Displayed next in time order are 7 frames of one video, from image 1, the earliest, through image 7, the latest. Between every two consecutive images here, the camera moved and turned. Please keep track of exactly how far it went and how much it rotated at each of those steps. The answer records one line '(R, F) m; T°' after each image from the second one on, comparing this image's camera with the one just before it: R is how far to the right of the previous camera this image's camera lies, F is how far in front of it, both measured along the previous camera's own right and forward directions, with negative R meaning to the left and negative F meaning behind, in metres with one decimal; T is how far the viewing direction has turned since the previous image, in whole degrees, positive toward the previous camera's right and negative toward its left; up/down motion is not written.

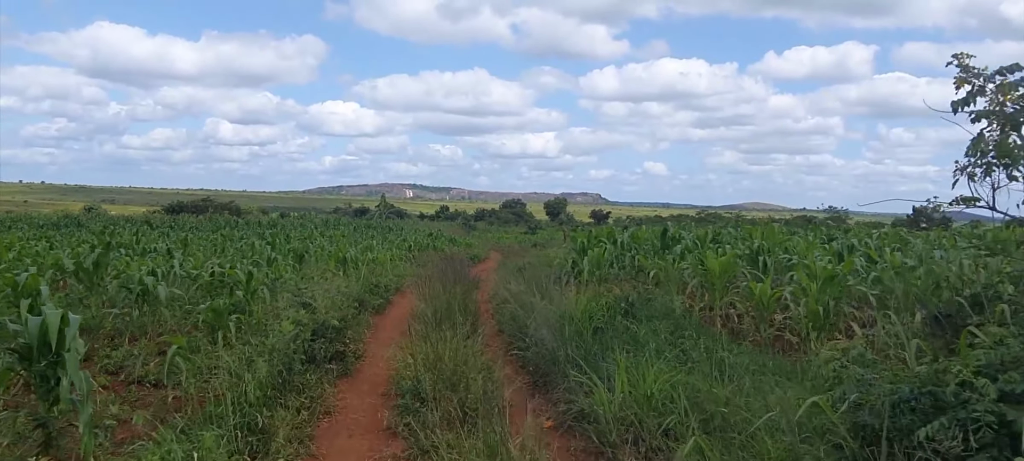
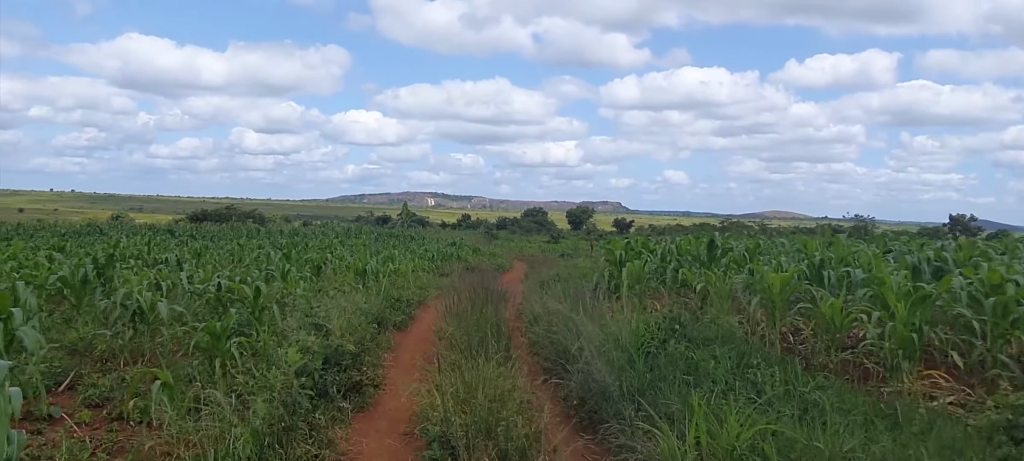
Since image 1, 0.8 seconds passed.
(-0.2, +0.8) m; -2°
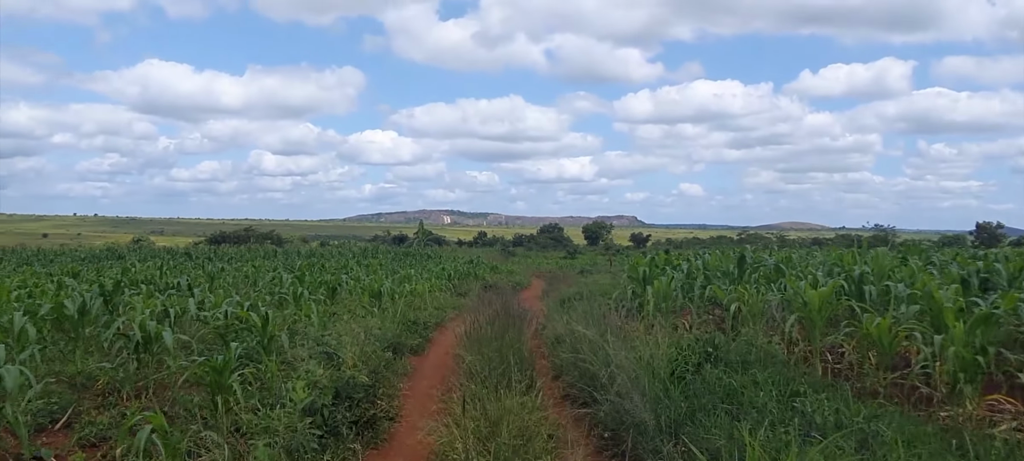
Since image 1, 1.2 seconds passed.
(0.0, +0.4) m; -1°
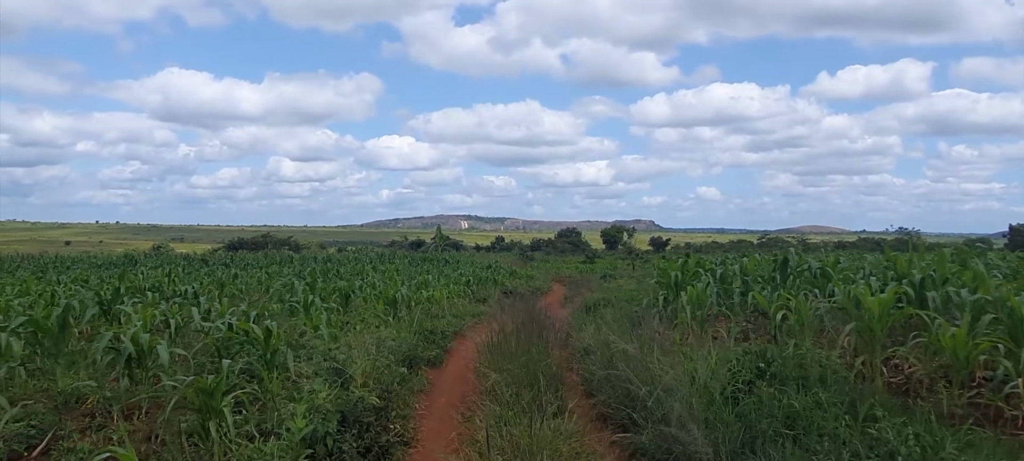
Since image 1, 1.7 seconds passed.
(-0.1, +0.6) m; -1°
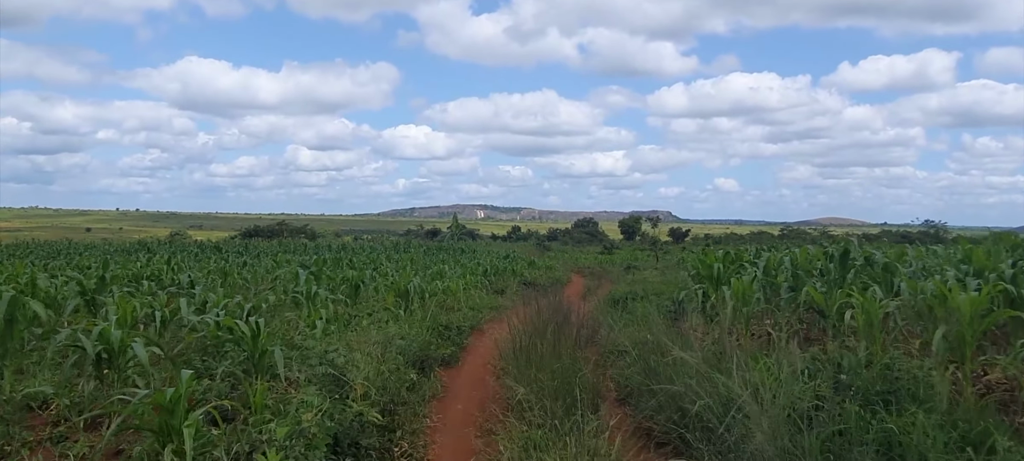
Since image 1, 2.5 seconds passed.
(-0.1, +0.9) m; -1°
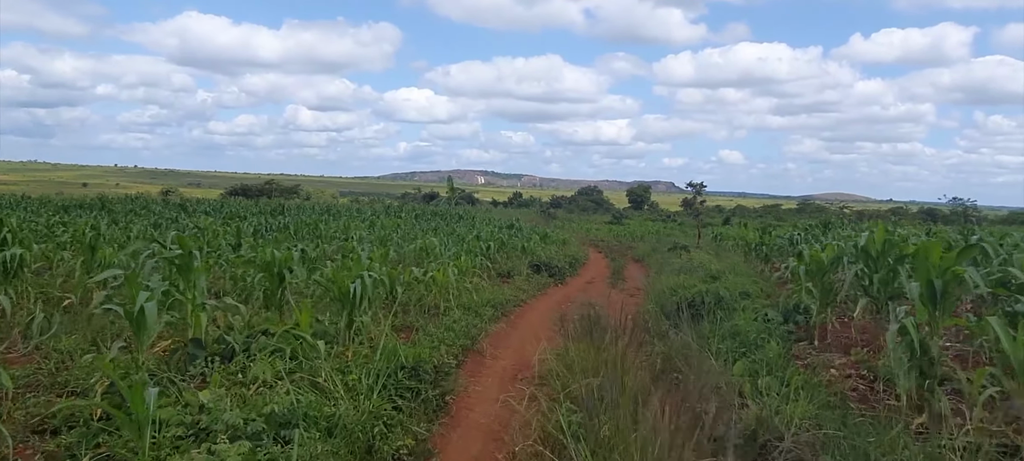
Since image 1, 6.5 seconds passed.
(-0.2, +4.5) m; 0°
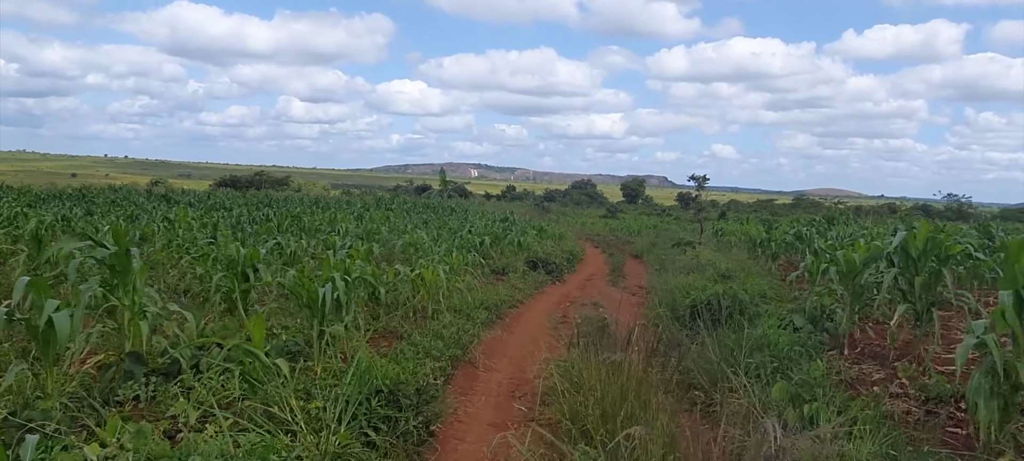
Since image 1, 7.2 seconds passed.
(0.0, +0.9) m; +1°
